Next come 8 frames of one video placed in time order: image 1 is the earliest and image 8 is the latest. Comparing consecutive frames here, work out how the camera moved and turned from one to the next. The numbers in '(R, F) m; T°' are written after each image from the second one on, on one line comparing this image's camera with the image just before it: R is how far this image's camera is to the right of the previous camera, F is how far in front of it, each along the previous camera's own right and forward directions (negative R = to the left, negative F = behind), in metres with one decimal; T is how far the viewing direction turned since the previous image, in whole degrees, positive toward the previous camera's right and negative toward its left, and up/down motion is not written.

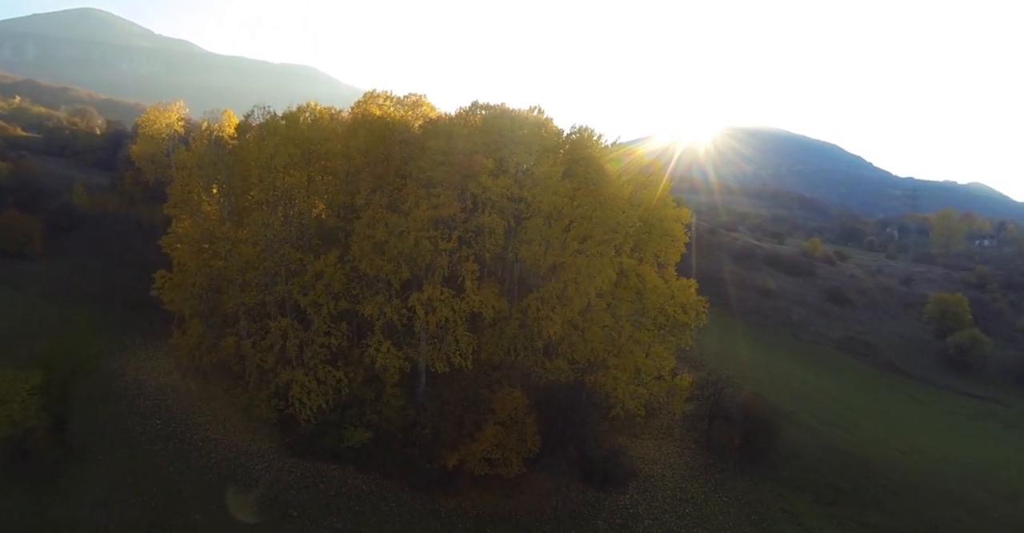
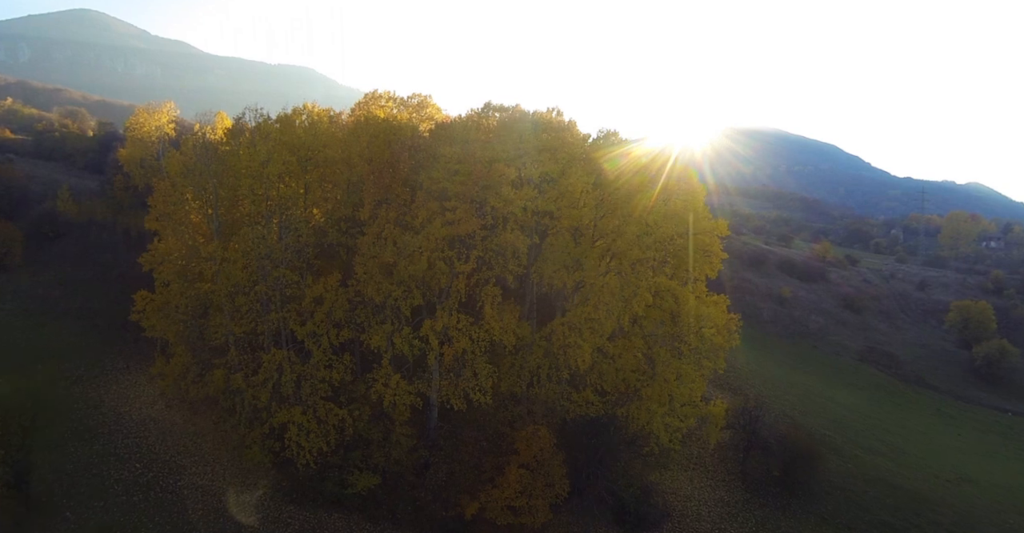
(-1.3, +3.5) m; 0°
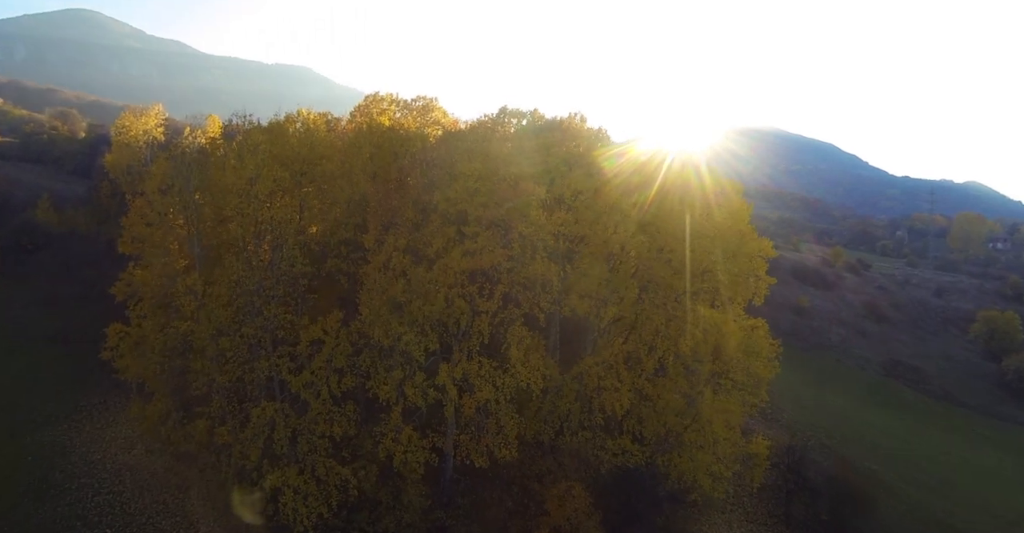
(-1.3, +3.8) m; 0°
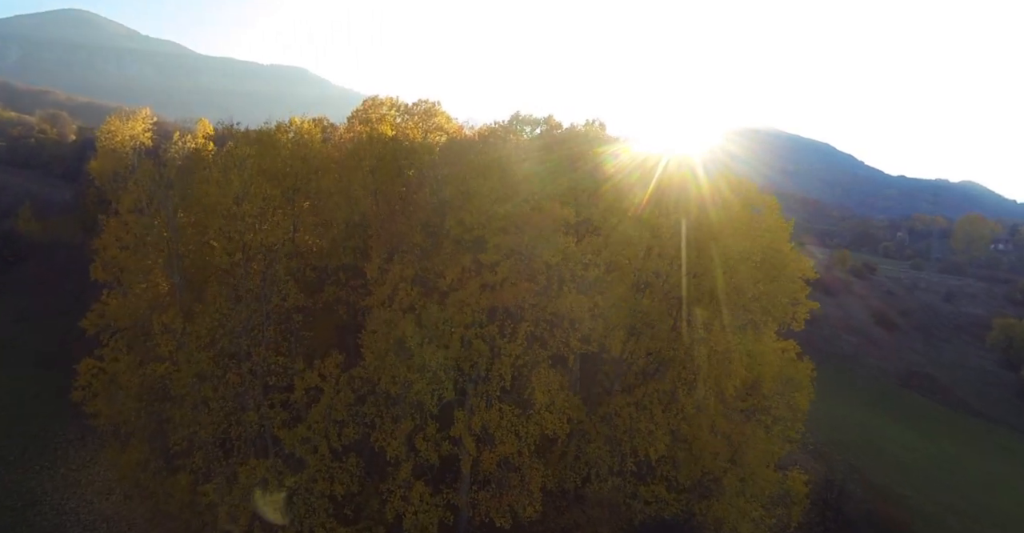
(-1.0, +2.8) m; 0°
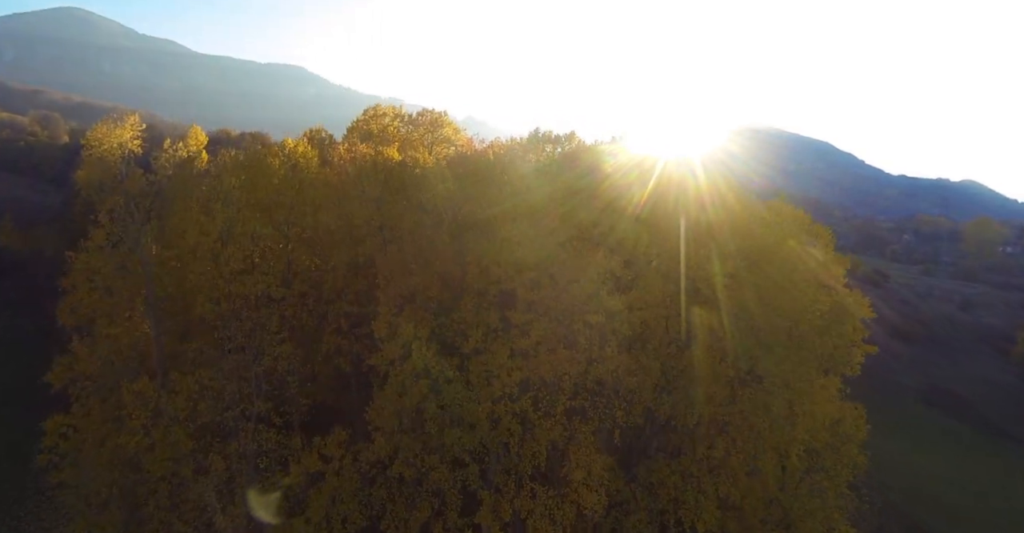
(-1.0, +3.1) m; 0°
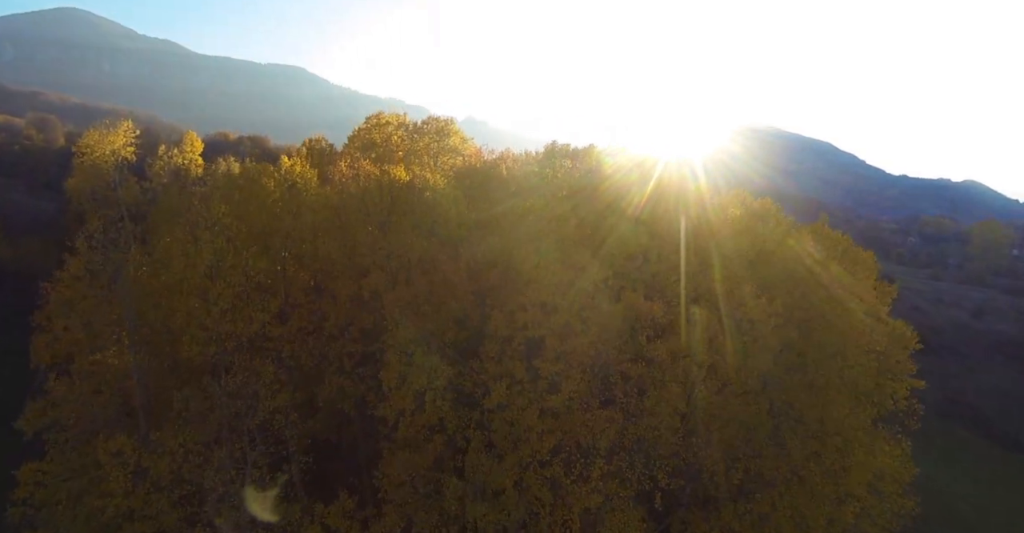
(-0.7, +2.0) m; 0°
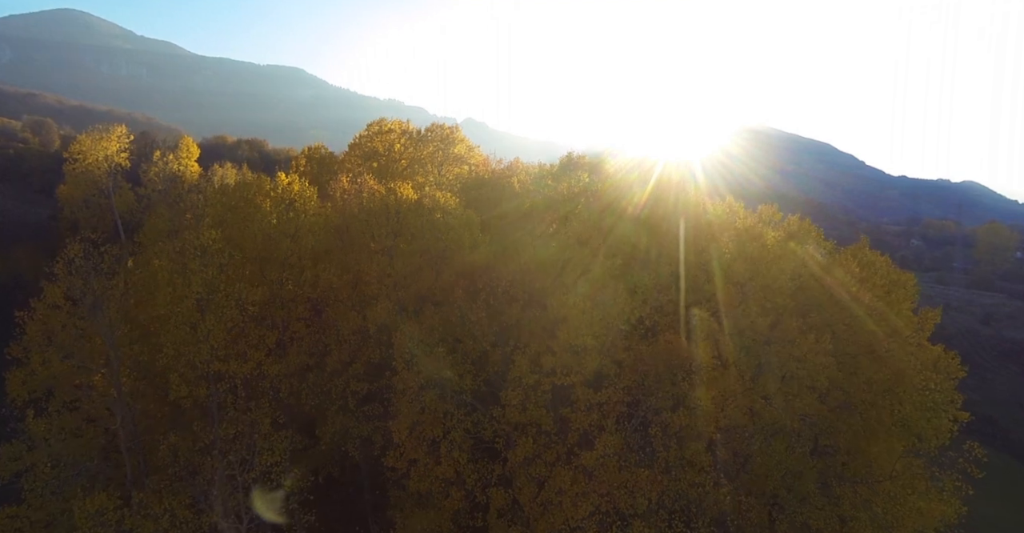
(-0.6, +1.7) m; 0°
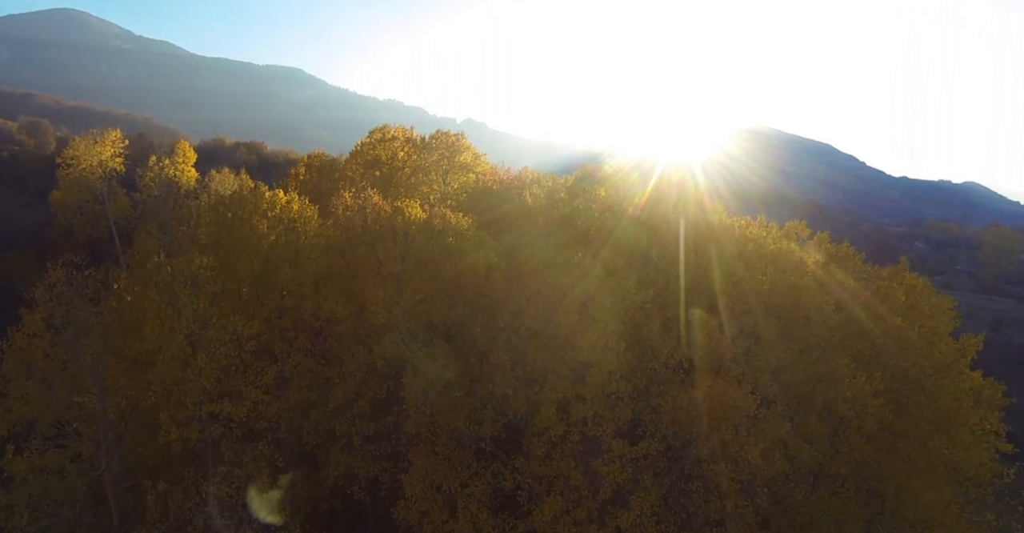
(-0.6, +1.4) m; 0°
